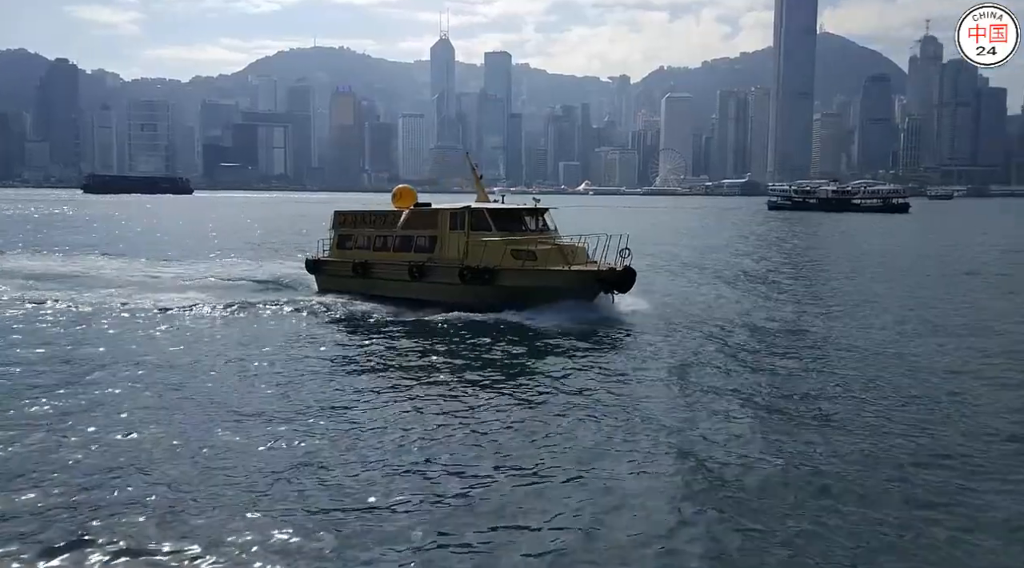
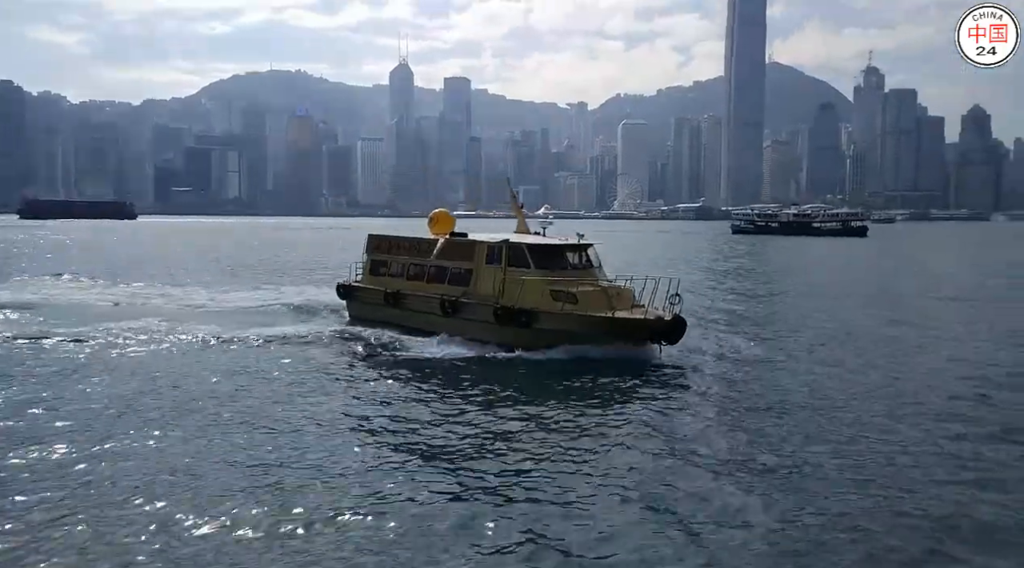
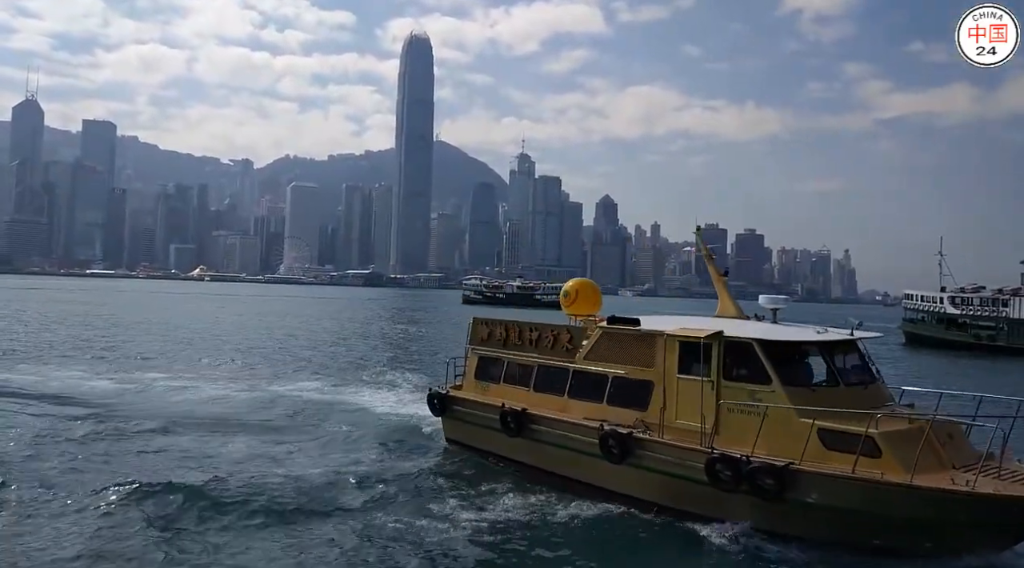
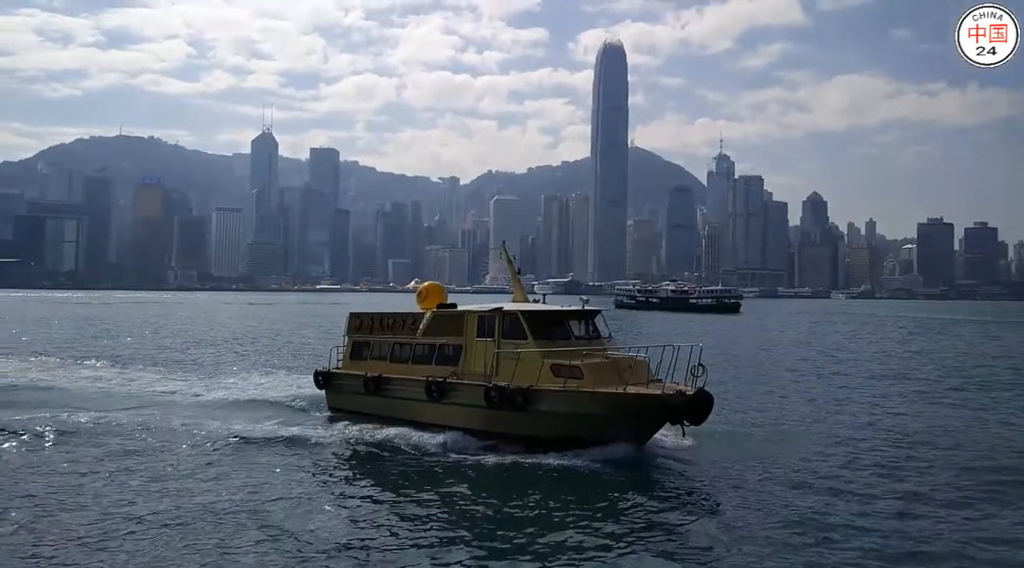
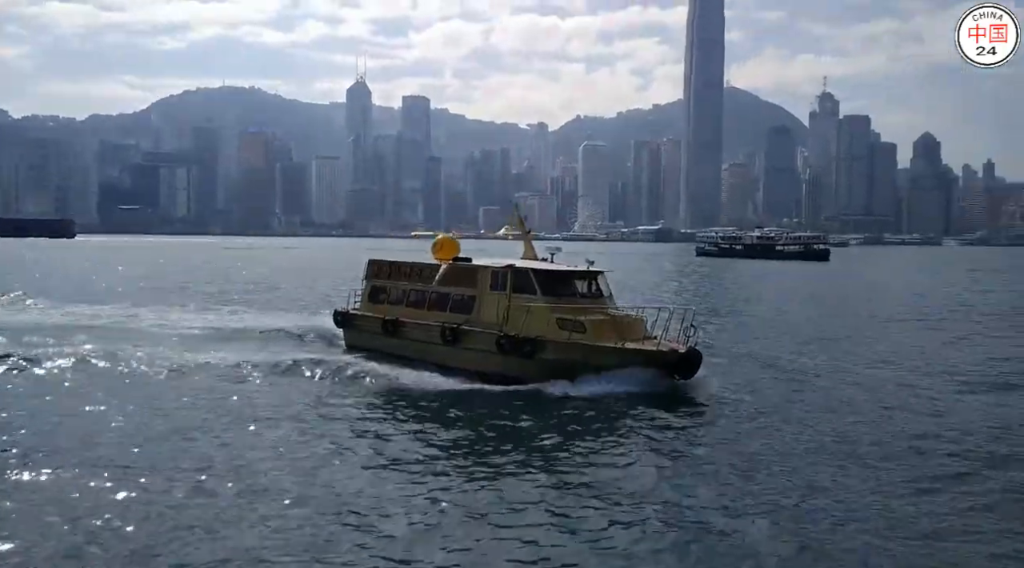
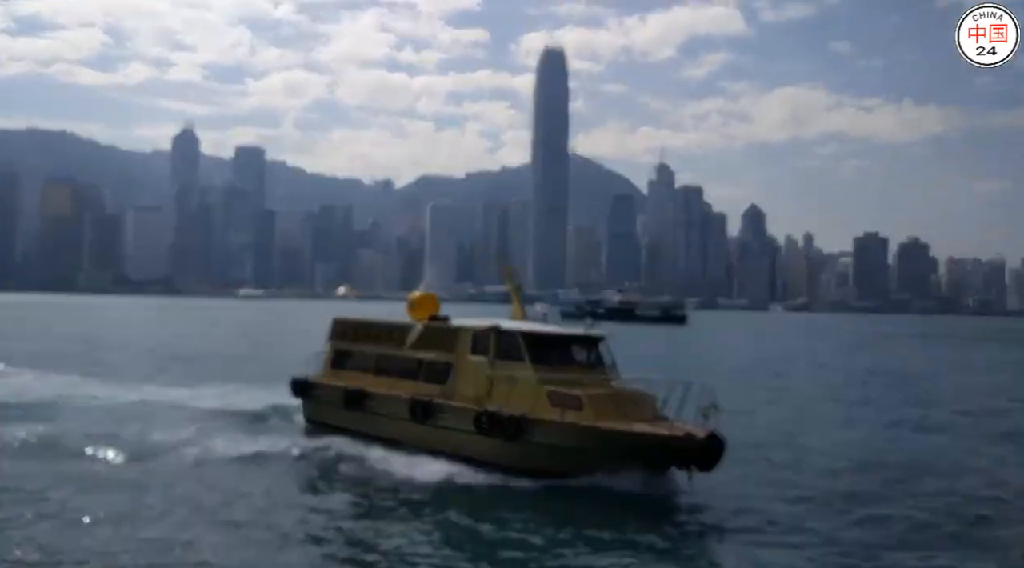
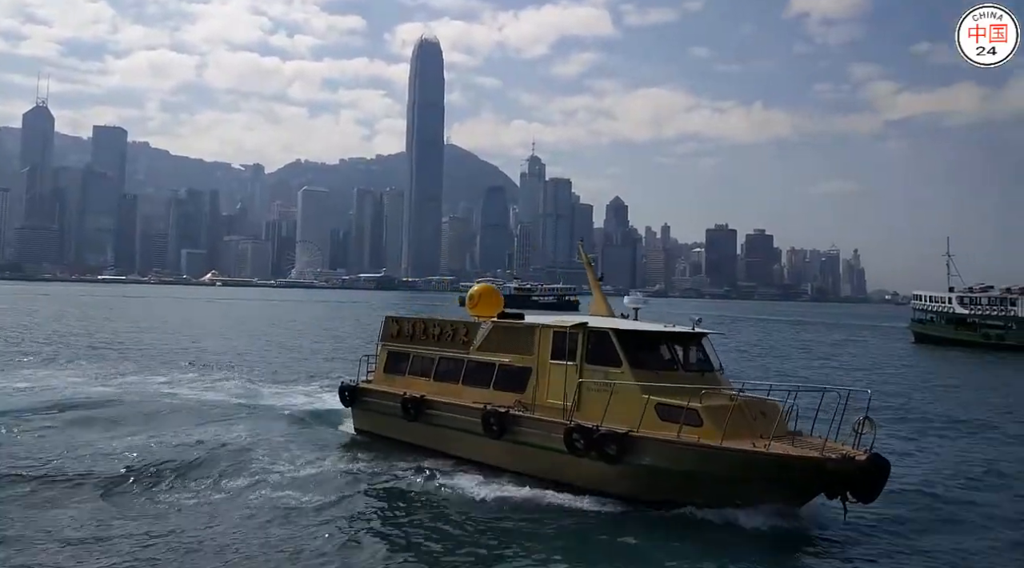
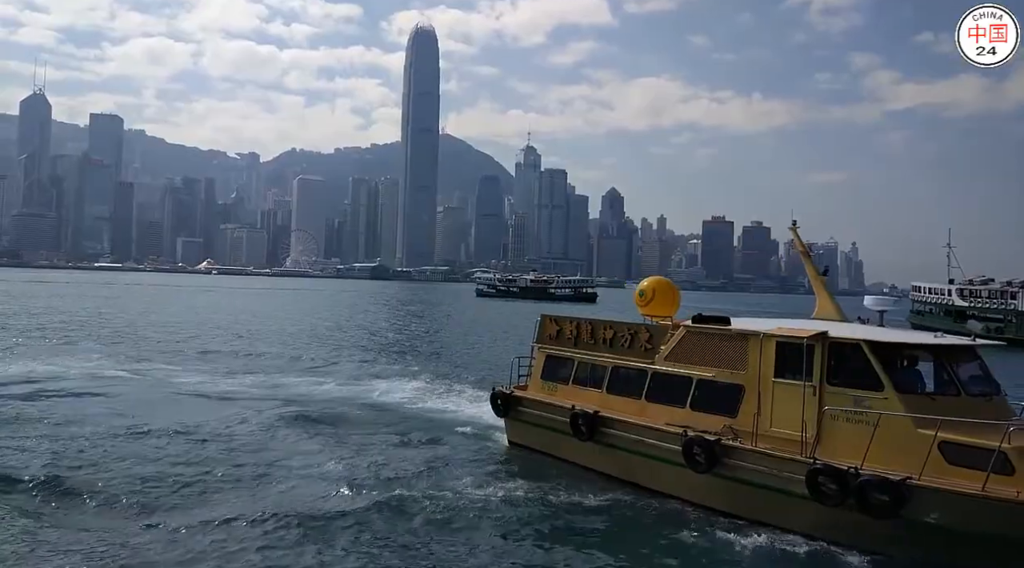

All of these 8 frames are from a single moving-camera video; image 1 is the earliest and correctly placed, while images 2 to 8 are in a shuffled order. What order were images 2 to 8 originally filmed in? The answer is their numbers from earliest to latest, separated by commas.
2, 5, 4, 6, 7, 3, 8
